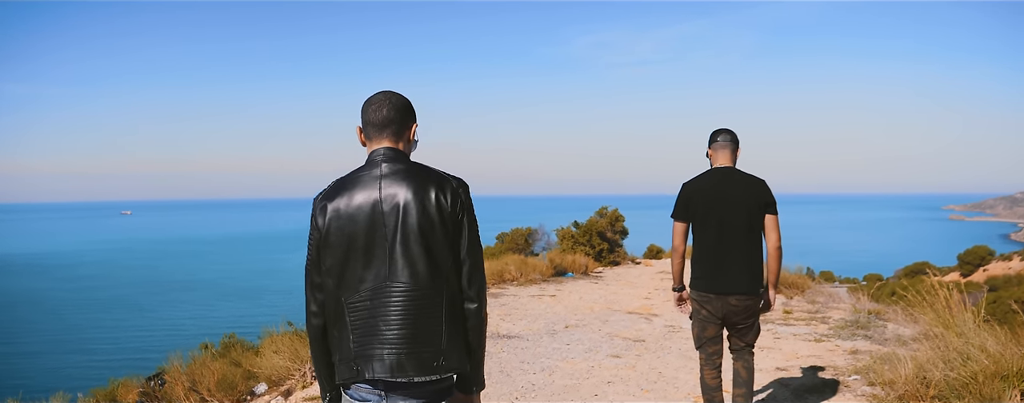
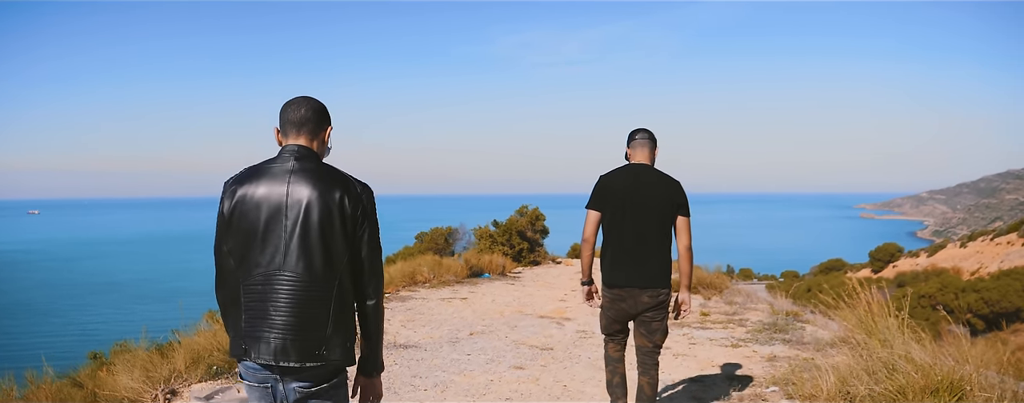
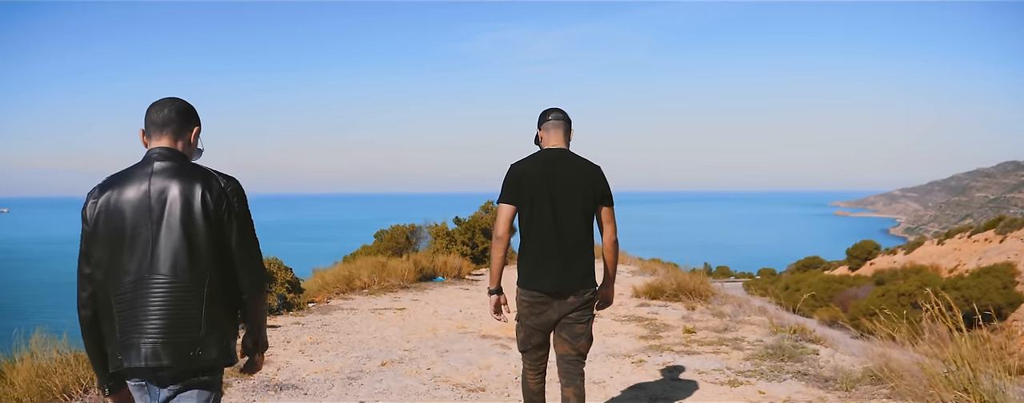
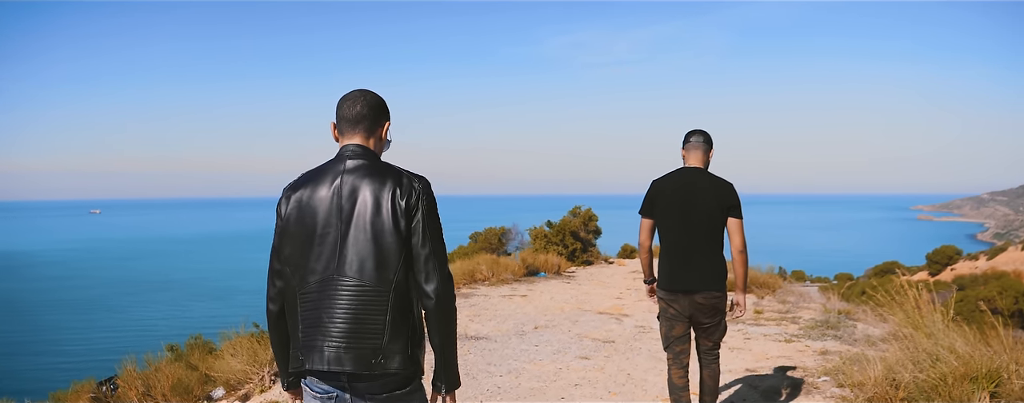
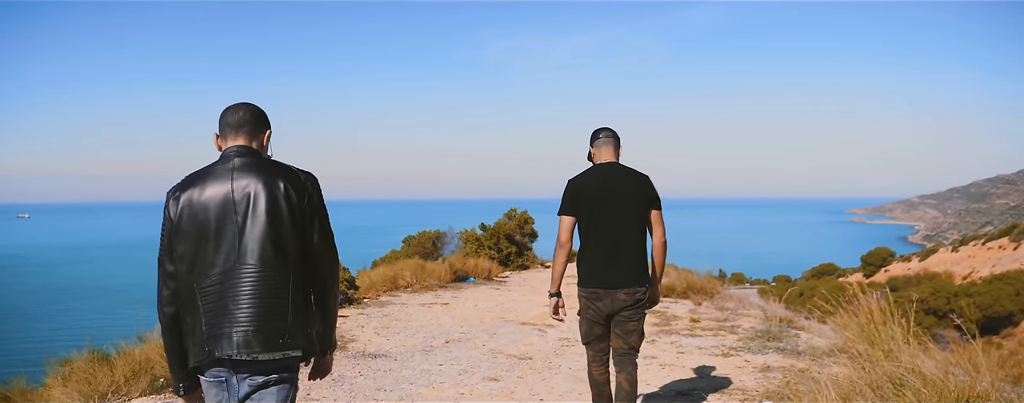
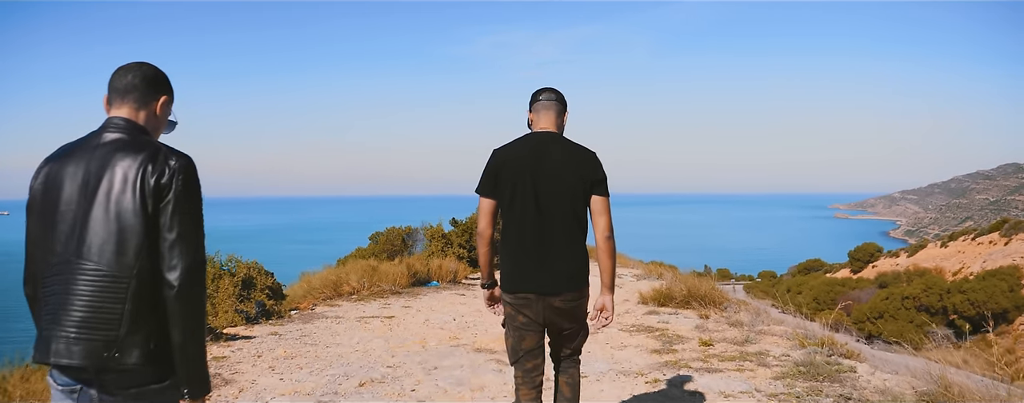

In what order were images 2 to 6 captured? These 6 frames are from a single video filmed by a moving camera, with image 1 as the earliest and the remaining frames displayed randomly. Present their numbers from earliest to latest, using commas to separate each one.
4, 2, 5, 3, 6
